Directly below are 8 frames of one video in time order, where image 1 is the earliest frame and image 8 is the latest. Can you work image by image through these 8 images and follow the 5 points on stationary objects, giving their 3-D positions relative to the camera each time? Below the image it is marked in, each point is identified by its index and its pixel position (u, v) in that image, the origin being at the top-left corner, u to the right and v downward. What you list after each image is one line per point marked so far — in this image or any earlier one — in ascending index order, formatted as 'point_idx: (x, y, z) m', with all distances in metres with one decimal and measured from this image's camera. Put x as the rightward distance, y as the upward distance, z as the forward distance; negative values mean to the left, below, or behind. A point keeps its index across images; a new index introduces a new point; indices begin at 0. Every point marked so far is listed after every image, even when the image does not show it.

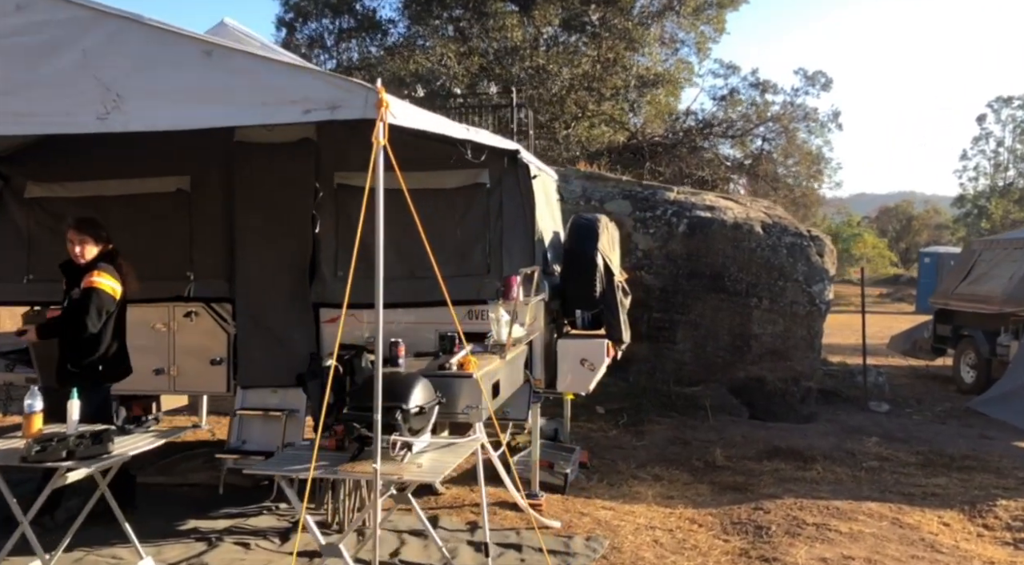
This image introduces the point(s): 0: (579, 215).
0: (+0.4, +0.4, +6.3) m
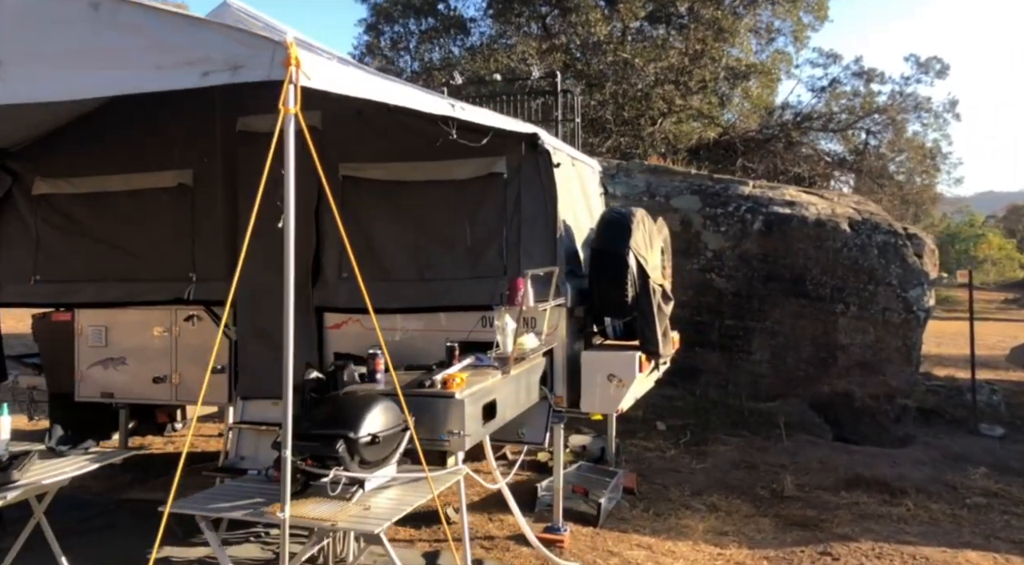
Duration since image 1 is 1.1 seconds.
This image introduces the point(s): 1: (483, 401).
0: (+0.6, +0.4, +5.5) m
1: (-0.2, -0.5, +4.3) m
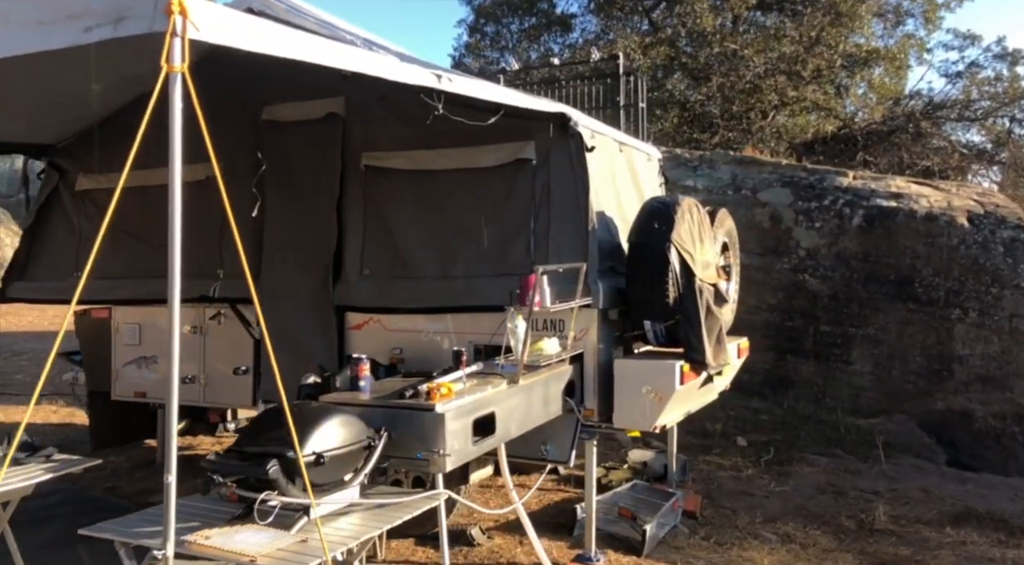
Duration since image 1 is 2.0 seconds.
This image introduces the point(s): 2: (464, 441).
0: (+0.7, +0.4, +4.9) m
1: (-0.2, -0.5, +3.8) m
2: (-0.2, -0.6, +3.7) m
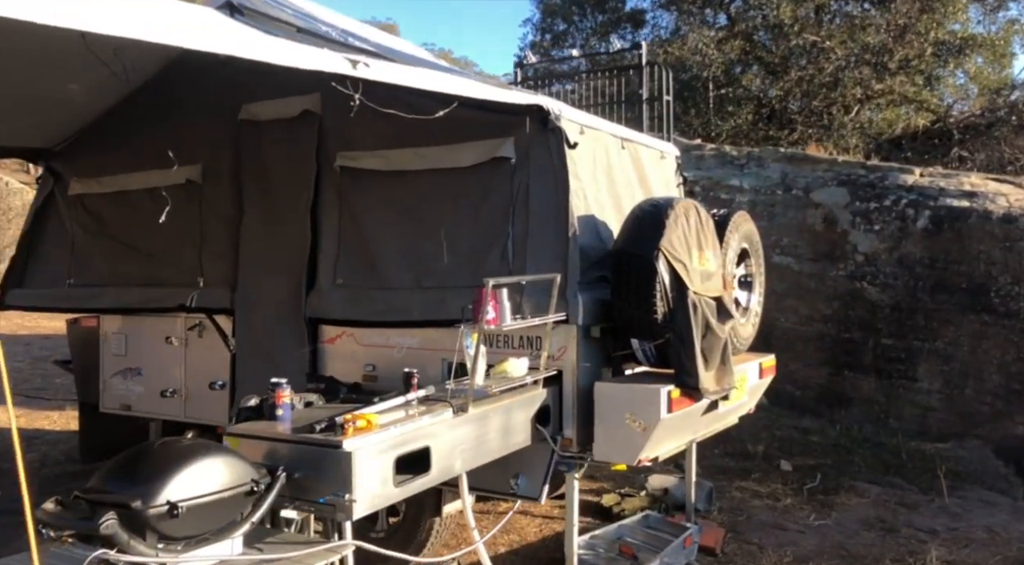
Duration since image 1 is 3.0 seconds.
0: (+0.6, +0.4, +4.3) m
1: (-0.4, -0.6, +3.3) m
2: (-0.4, -0.7, +3.2) m
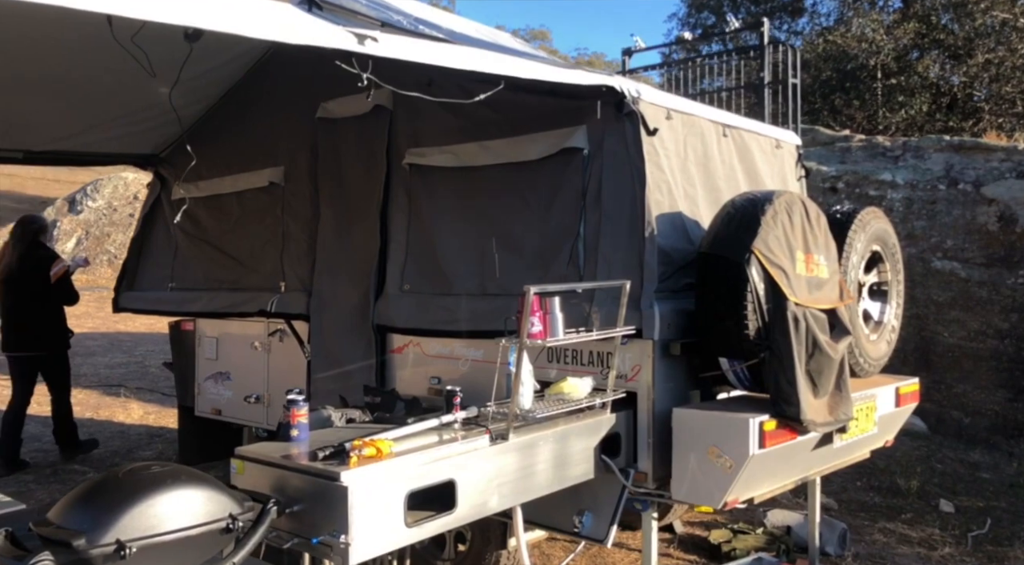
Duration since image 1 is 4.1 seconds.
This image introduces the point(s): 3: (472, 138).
0: (+0.9, +0.3, +3.7) m
1: (-0.3, -0.6, +2.9) m
2: (-0.4, -0.7, +2.8) m
3: (-0.2, +0.6, +3.9) m
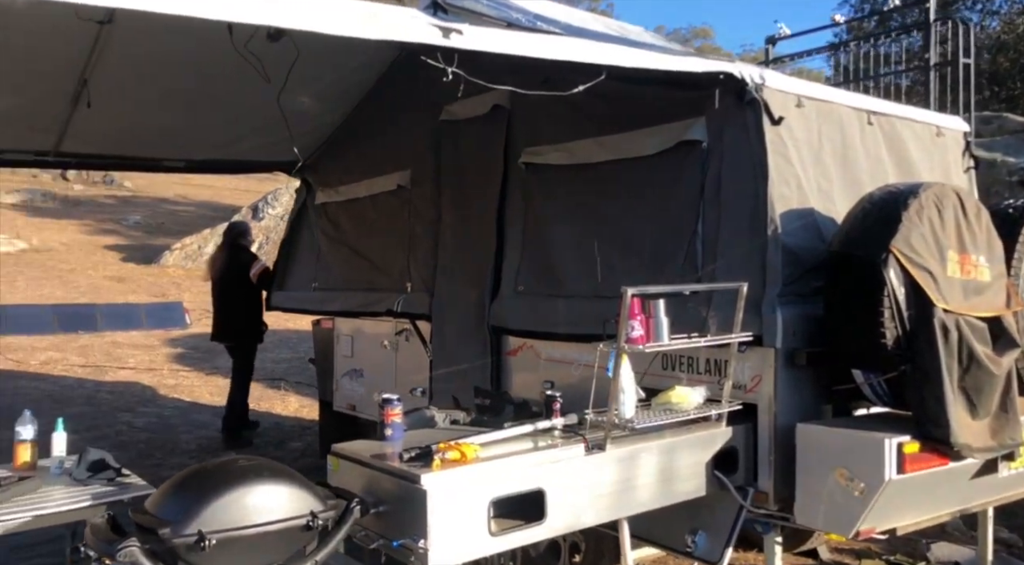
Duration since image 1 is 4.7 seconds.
0: (+1.3, +0.3, +3.3) m
1: (0.0, -0.6, +2.8) m
2: (-0.1, -0.7, +2.7) m
3: (+0.3, +0.6, +3.8) m
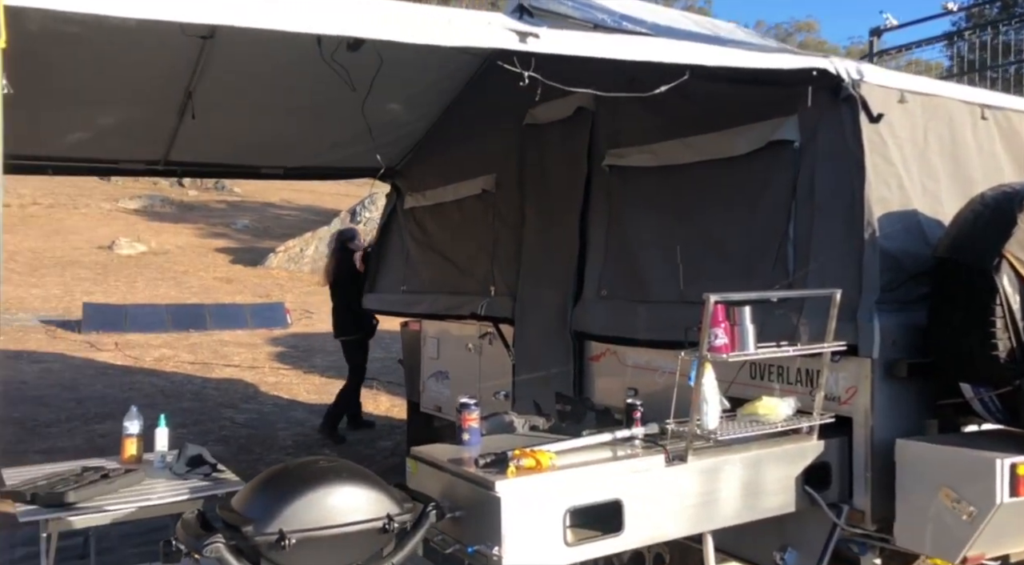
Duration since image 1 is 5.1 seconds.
0: (+1.6, +0.3, +3.1) m
1: (+0.2, -0.6, +2.7) m
2: (+0.1, -0.7, +2.7) m
3: (+0.6, +0.6, +3.7) m
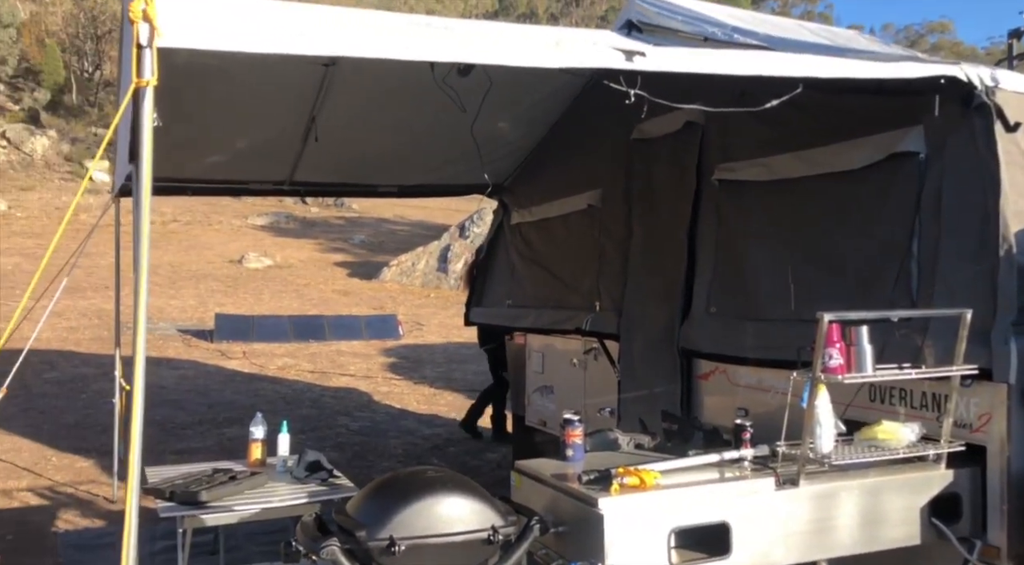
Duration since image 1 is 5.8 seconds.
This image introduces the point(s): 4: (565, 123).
0: (+1.9, +0.2, +2.8) m
1: (+0.5, -0.7, +2.6) m
2: (+0.4, -0.8, +2.6) m
3: (+1.1, +0.5, +3.5) m
4: (+0.3, +0.9, +5.0) m
